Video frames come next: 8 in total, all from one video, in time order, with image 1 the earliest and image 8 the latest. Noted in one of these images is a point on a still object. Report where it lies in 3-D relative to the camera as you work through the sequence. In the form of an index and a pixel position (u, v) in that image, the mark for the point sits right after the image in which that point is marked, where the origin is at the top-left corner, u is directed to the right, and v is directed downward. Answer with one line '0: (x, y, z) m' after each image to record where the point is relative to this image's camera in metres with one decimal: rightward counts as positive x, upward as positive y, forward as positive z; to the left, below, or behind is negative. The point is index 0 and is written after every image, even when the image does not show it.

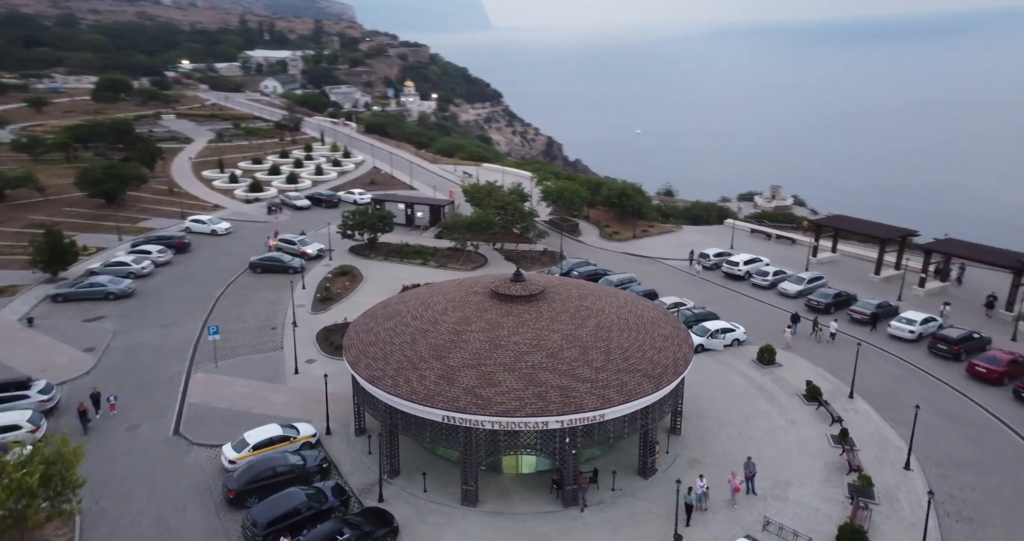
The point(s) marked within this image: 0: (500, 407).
0: (-0.4, -4.2, +19.6) m
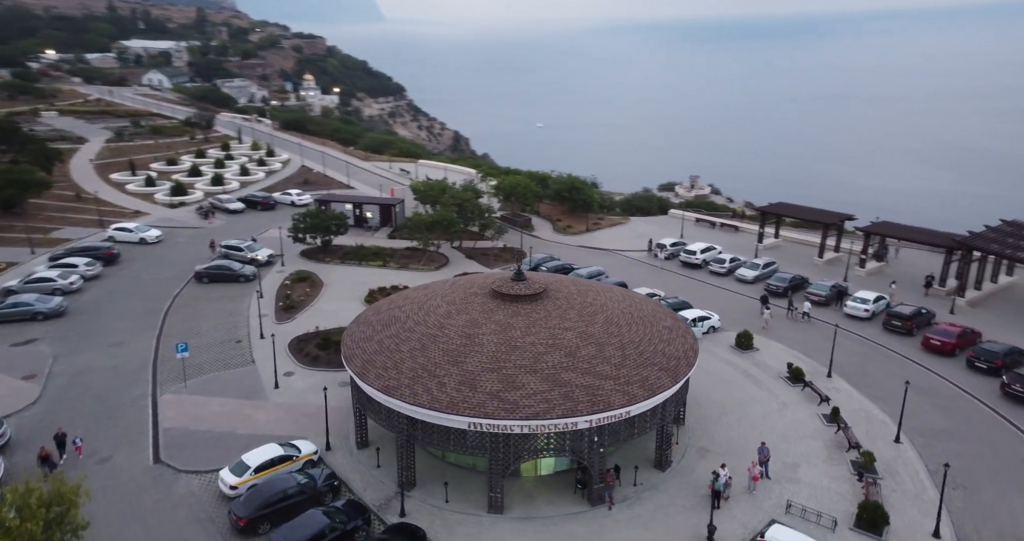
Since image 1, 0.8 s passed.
0: (+0.5, -4.2, +19.1) m
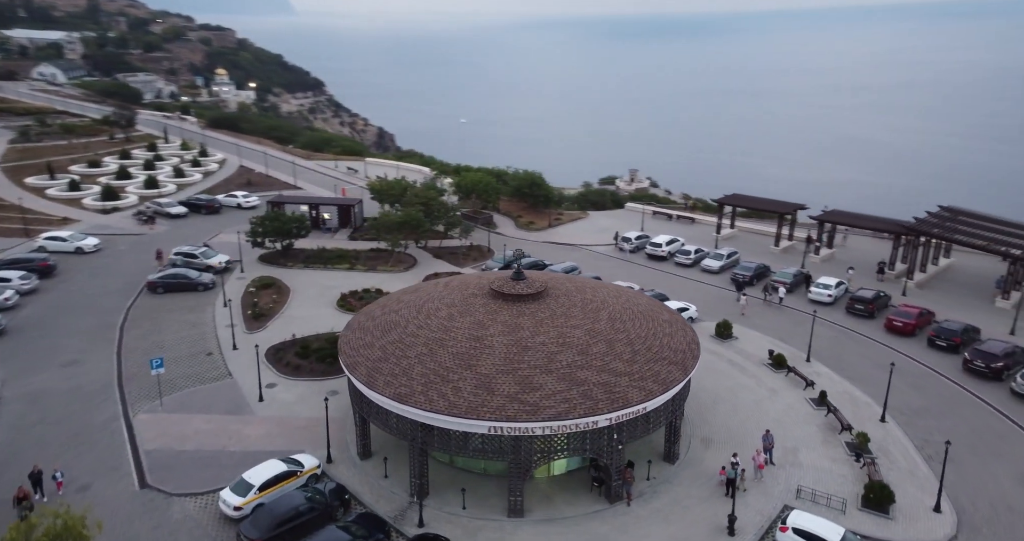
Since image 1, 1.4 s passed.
0: (+1.1, -4.2, +18.9) m
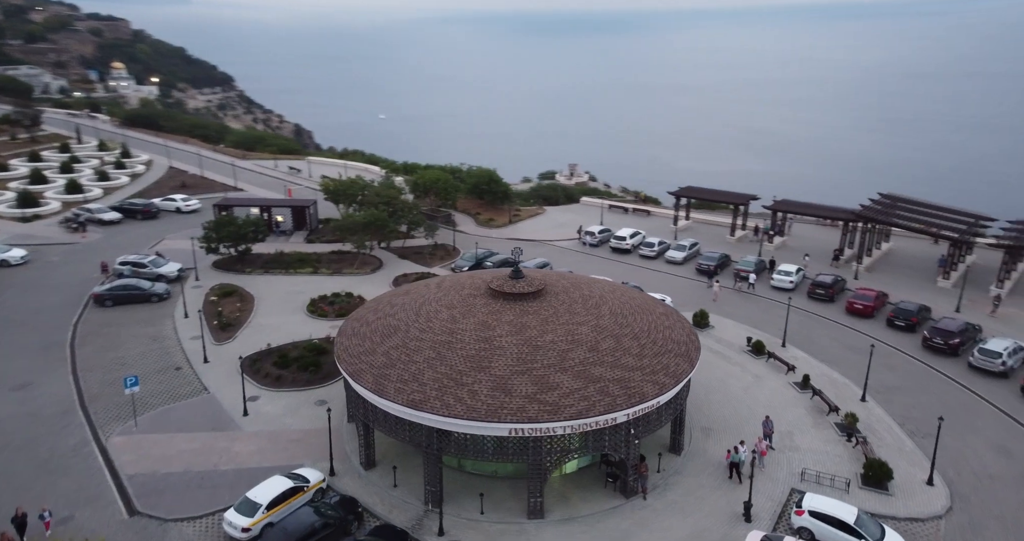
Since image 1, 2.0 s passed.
0: (+1.7, -4.1, +18.7) m
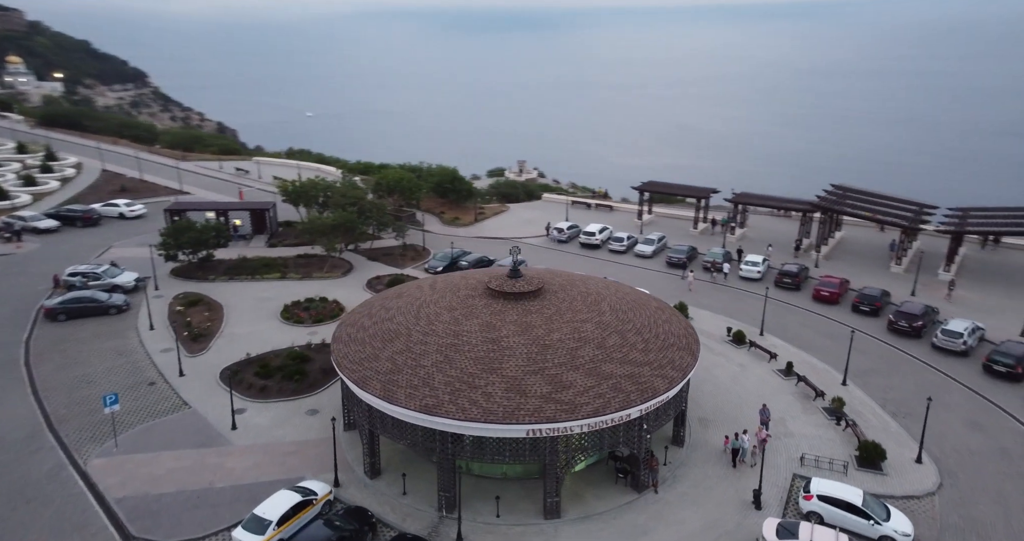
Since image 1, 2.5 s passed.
0: (+2.2, -4.0, +18.7) m
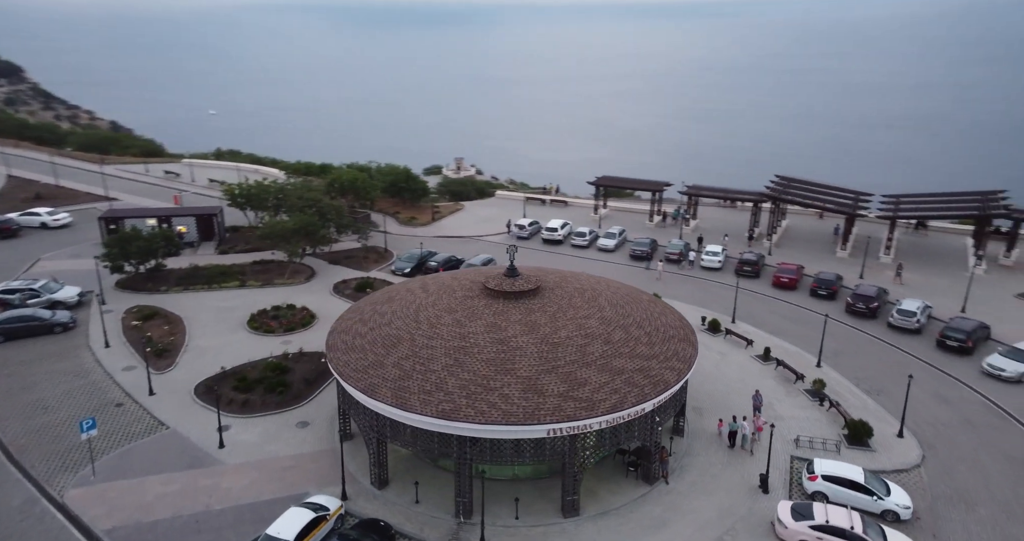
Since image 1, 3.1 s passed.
0: (+2.8, -3.9, +18.8) m
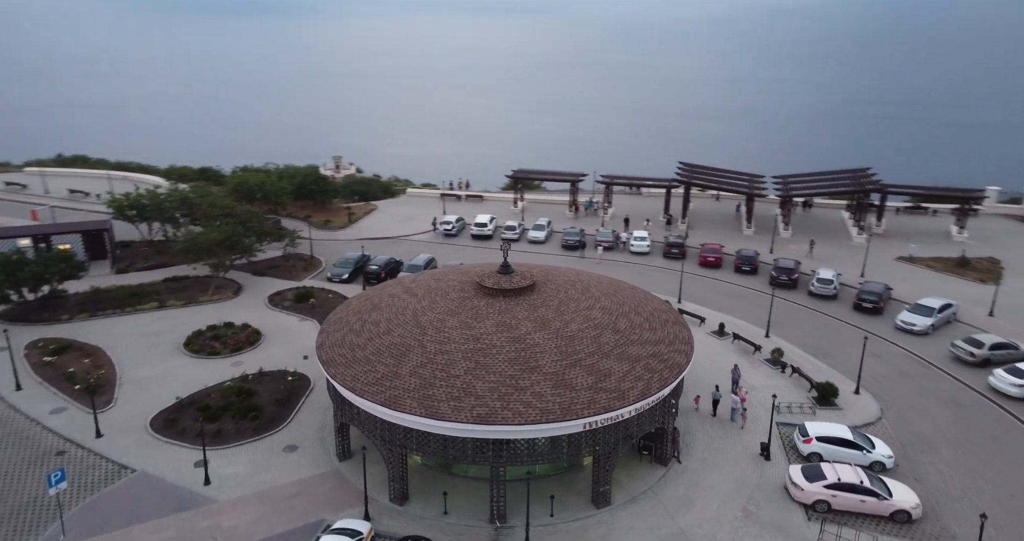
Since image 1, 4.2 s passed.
0: (+3.7, -3.7, +19.3) m
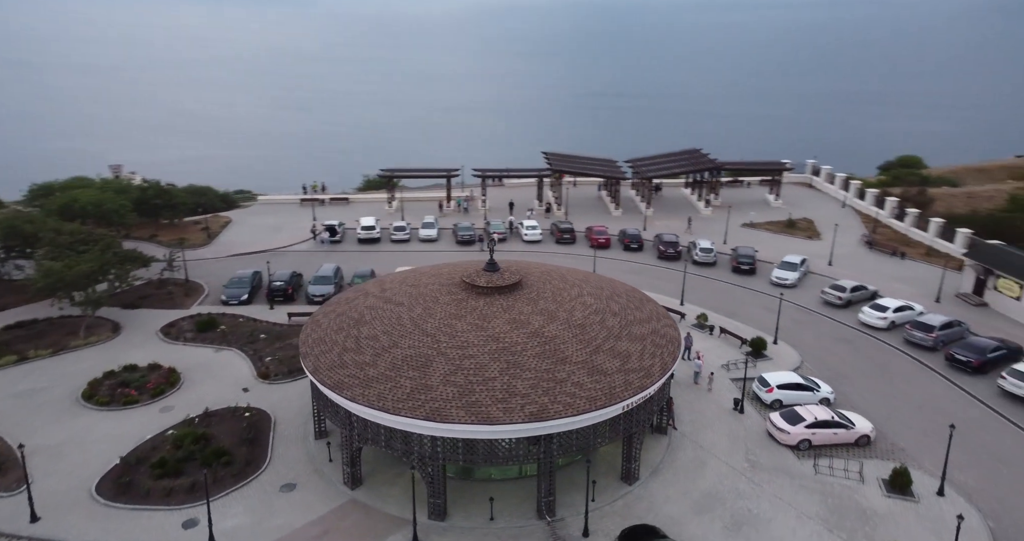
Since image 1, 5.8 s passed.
0: (+4.6, -3.1, +20.7) m
